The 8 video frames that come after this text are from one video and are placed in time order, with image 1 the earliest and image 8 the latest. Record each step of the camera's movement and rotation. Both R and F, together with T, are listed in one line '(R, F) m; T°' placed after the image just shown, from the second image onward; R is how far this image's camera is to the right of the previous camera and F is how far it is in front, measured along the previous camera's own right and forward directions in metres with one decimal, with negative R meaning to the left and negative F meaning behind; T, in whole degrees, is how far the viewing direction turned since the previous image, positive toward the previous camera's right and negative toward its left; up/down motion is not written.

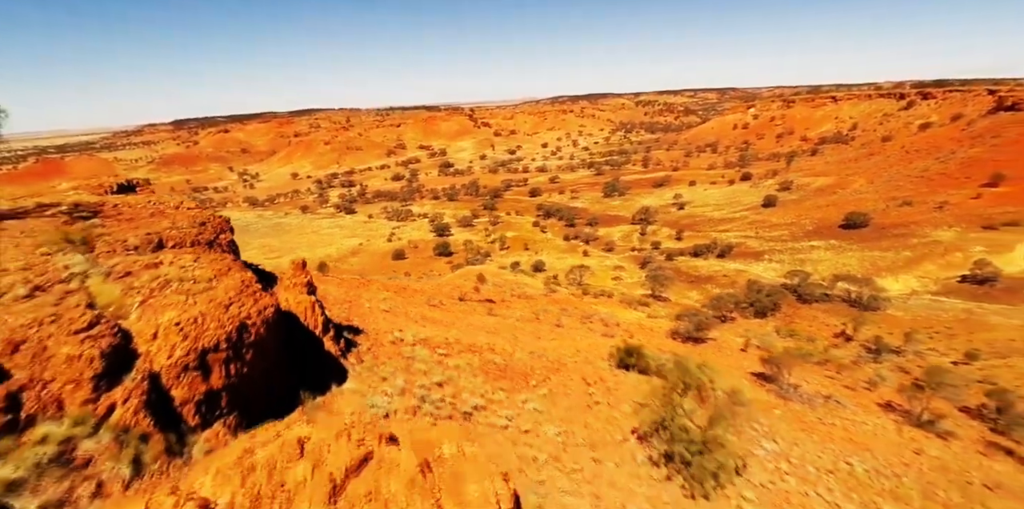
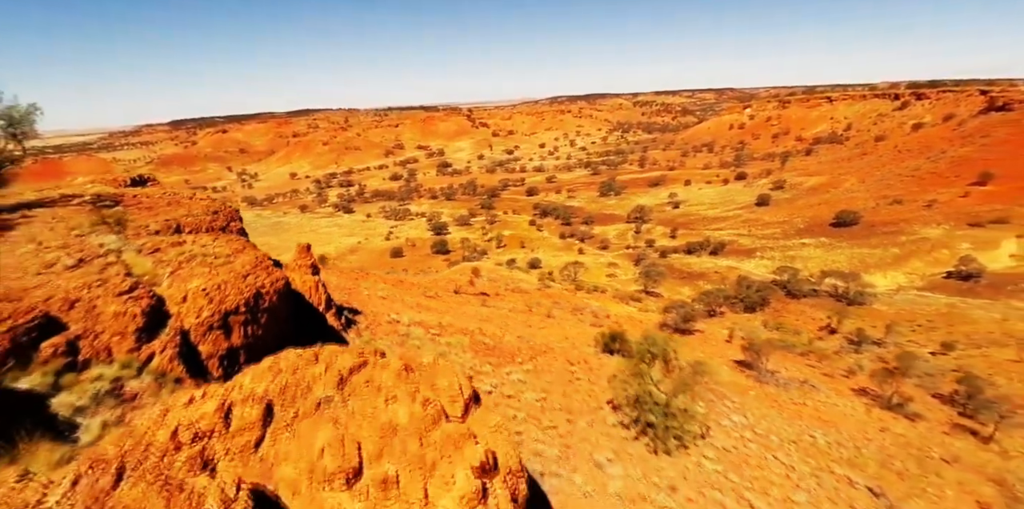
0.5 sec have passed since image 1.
(+0.2, -0.7) m; 0°
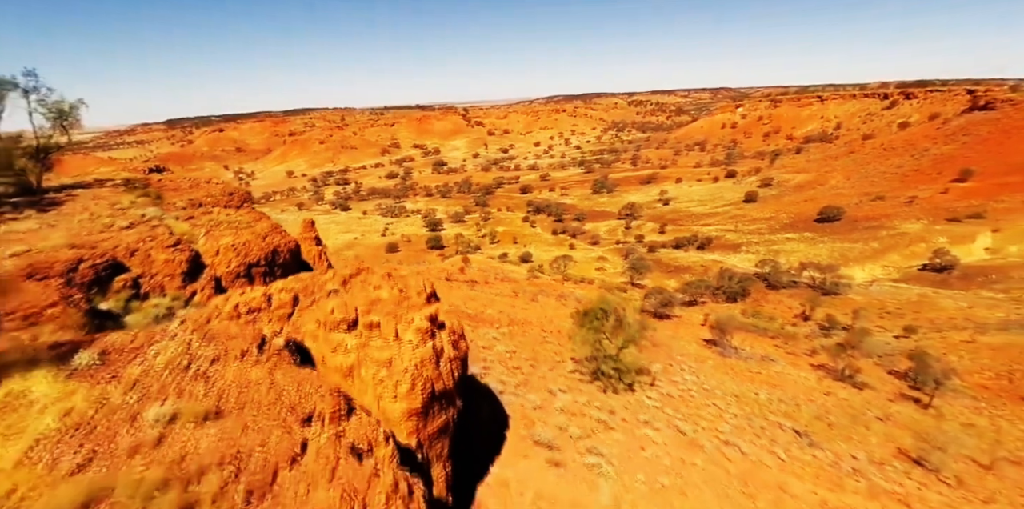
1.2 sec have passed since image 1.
(+0.4, -1.2) m; 0°
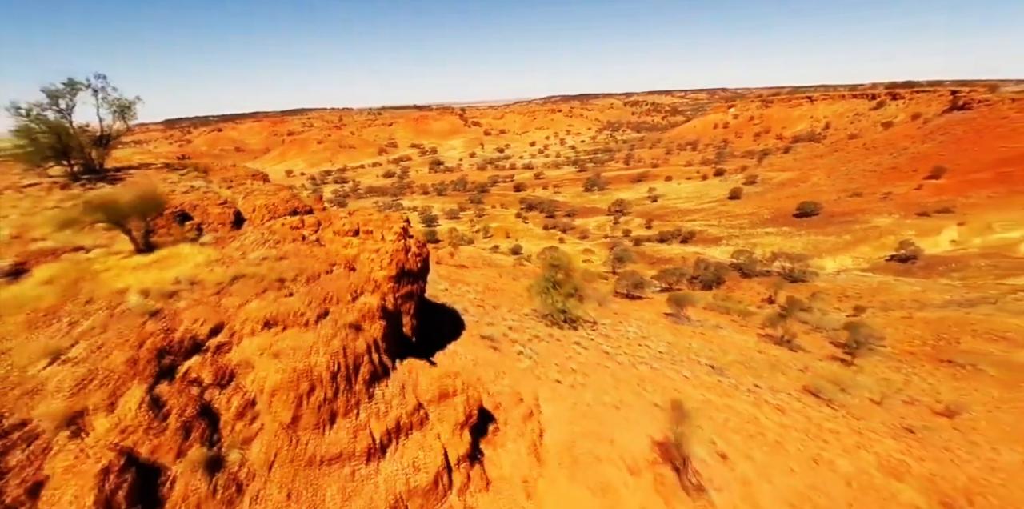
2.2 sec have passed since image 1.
(+0.7, -2.1) m; 0°
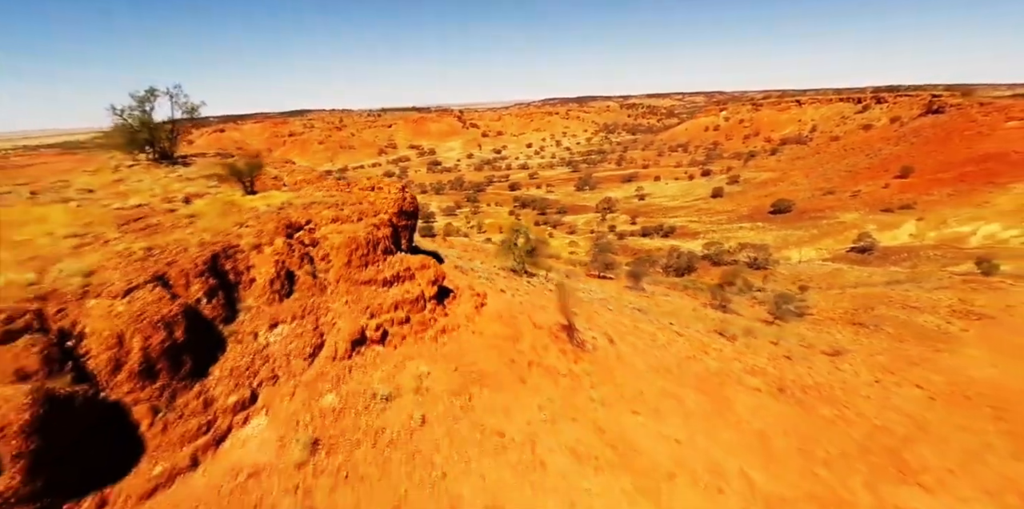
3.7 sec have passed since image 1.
(+0.8, -3.3) m; 0°
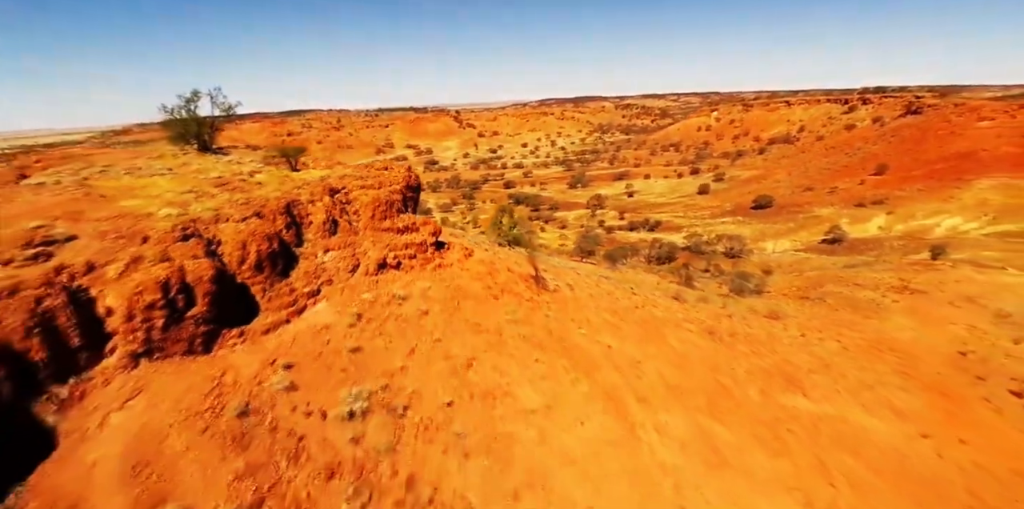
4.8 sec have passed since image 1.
(+0.4, -2.6) m; 0°
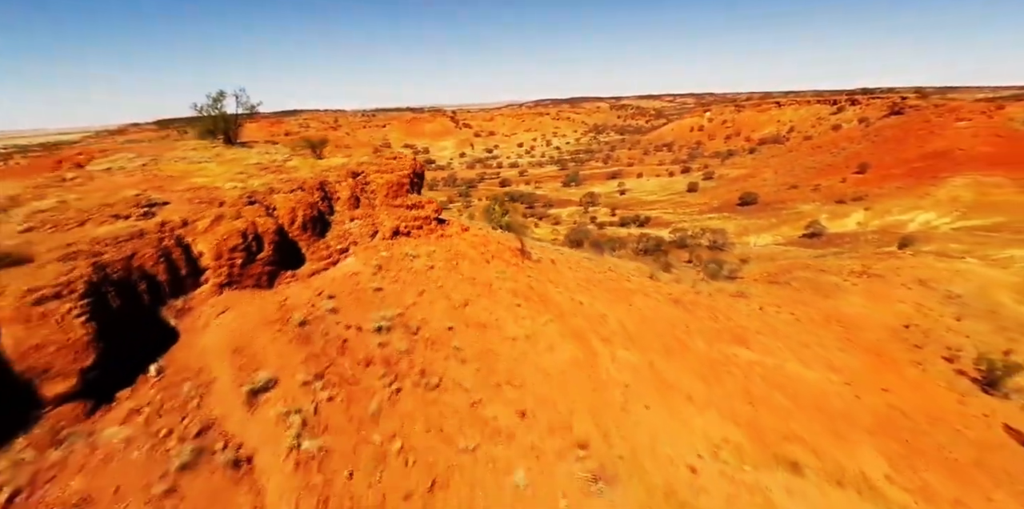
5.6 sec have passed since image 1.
(+0.2, -2.0) m; 0°
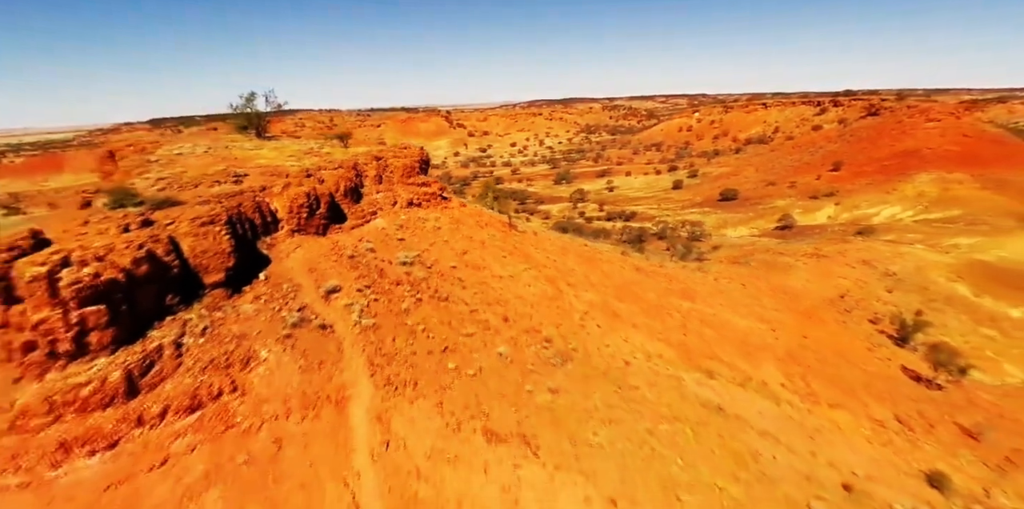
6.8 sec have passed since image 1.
(+0.2, -3.1) m; +1°
